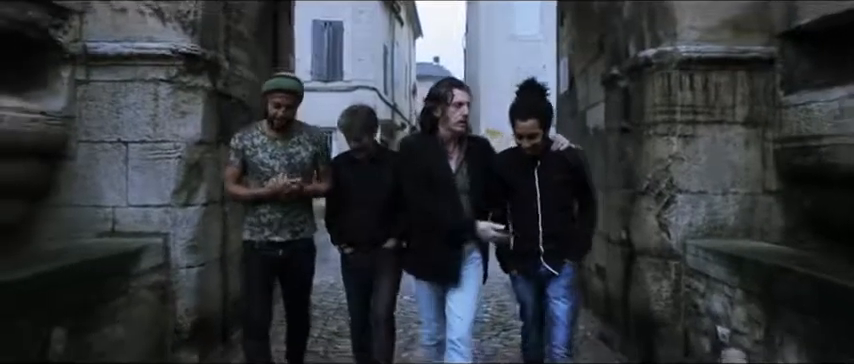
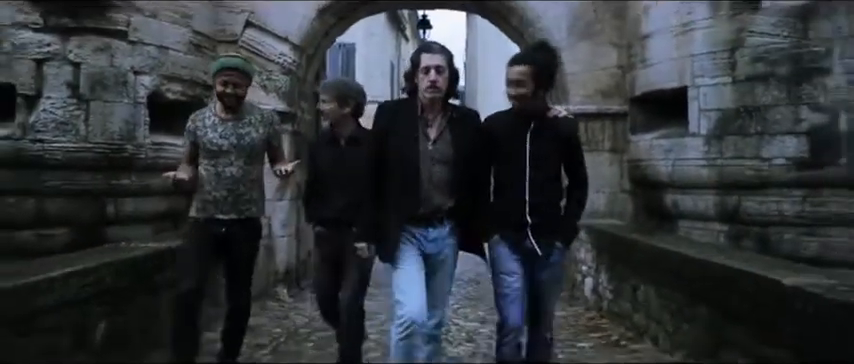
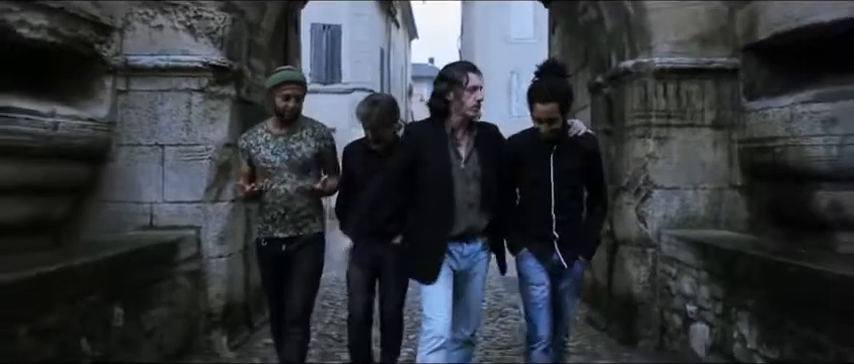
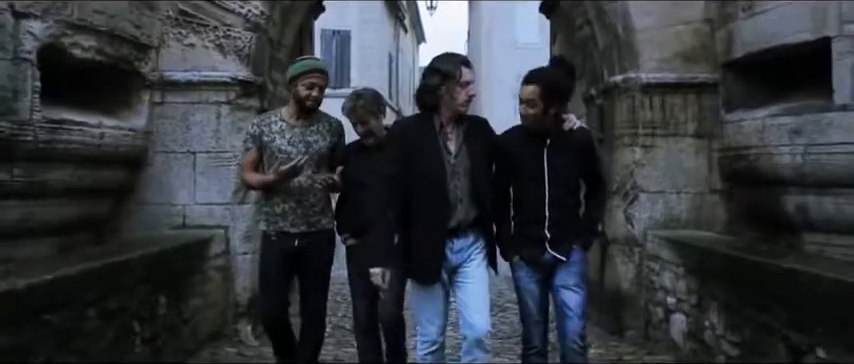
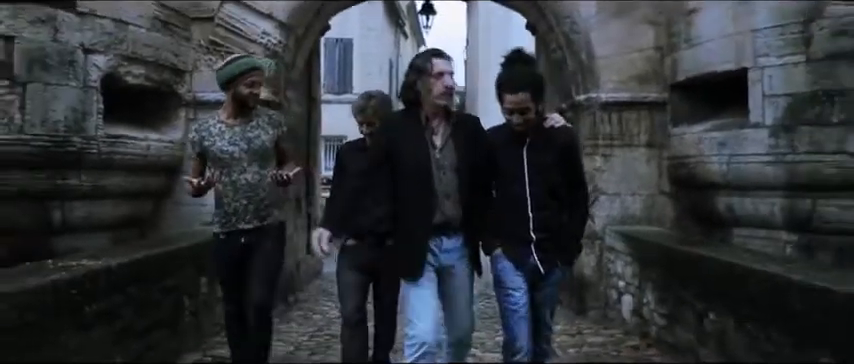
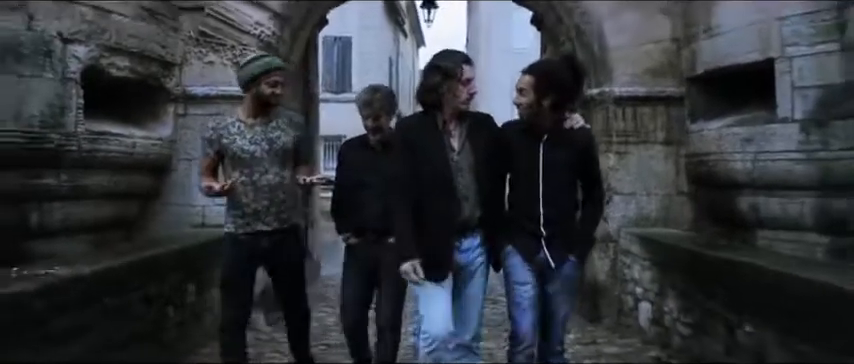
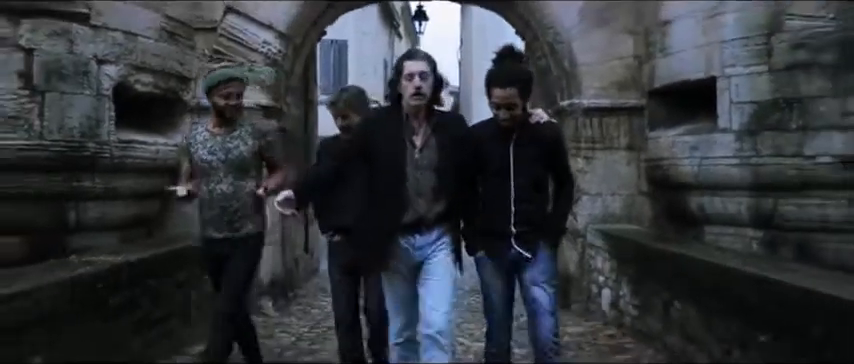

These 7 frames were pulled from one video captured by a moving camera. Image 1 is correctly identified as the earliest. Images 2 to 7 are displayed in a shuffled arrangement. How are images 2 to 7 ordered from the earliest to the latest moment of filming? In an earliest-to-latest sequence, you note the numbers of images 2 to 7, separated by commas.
3, 4, 6, 5, 7, 2
